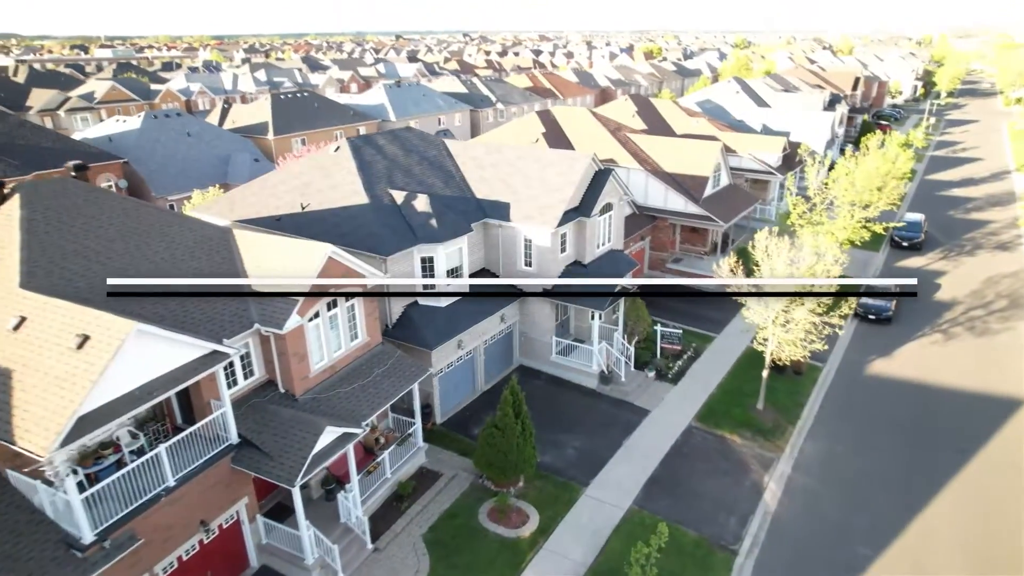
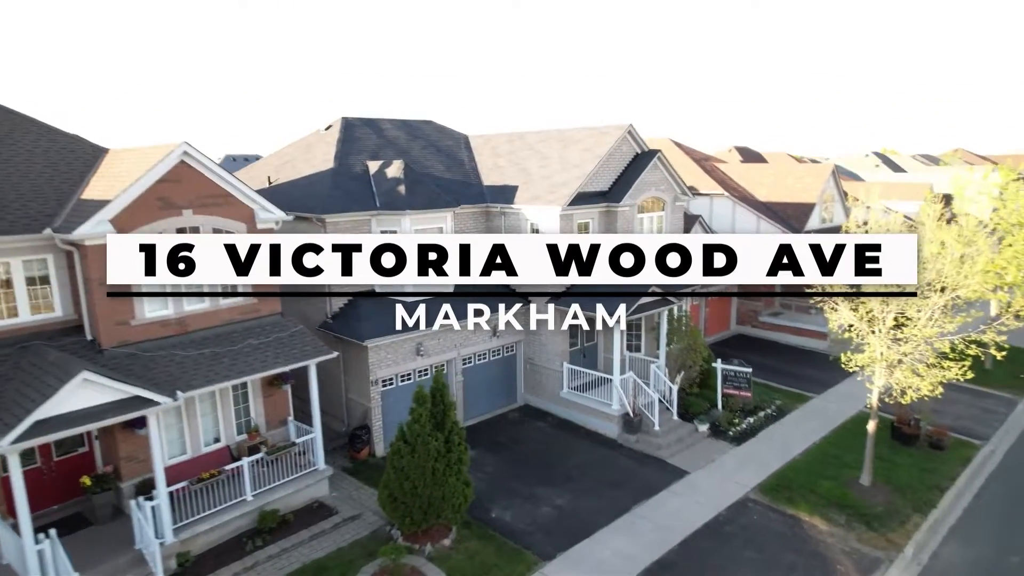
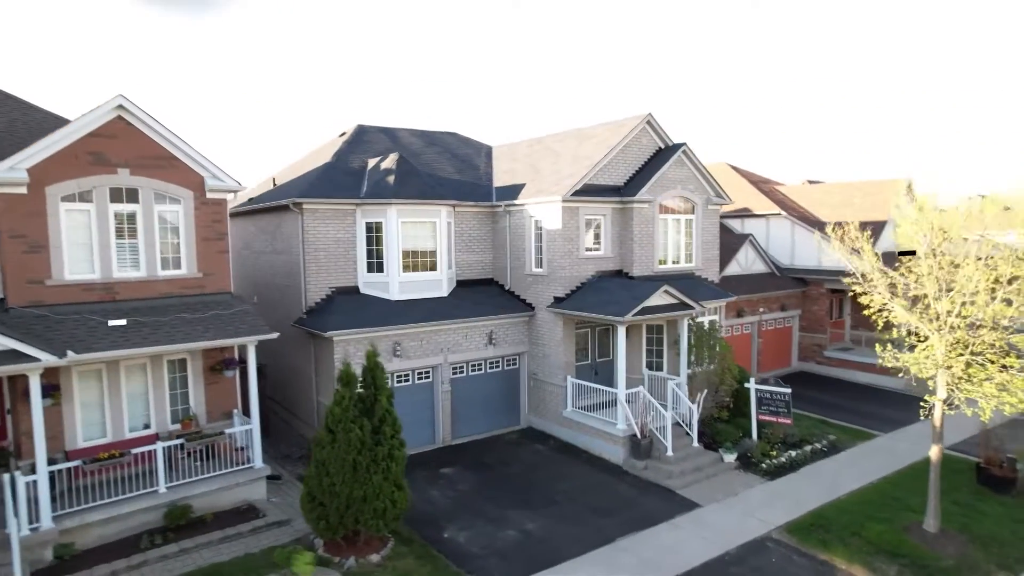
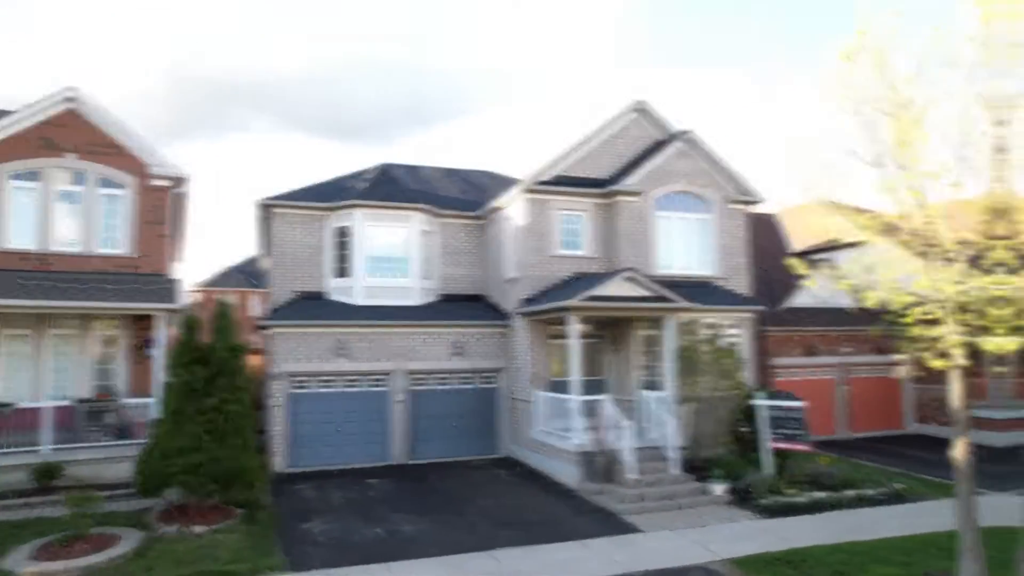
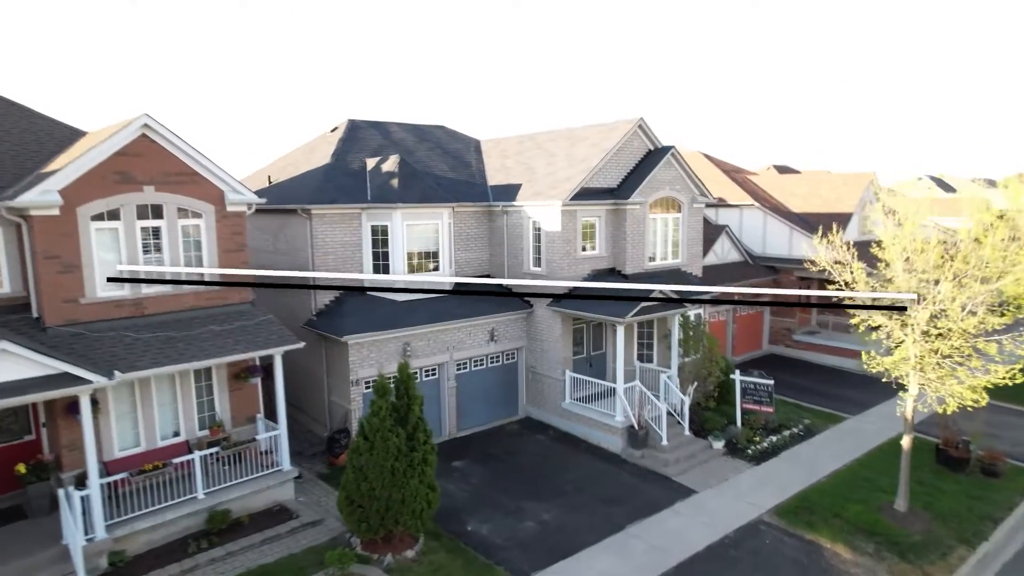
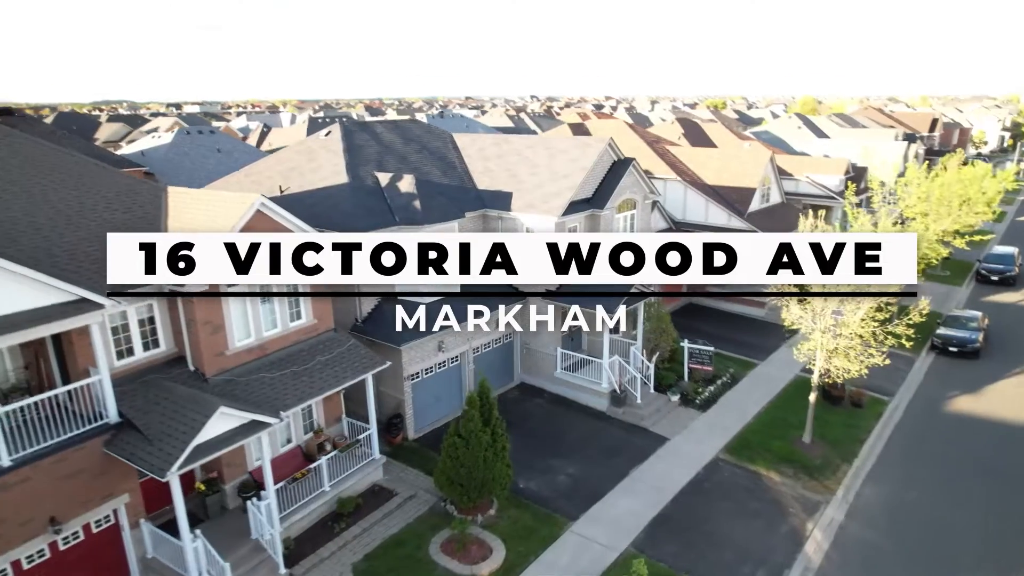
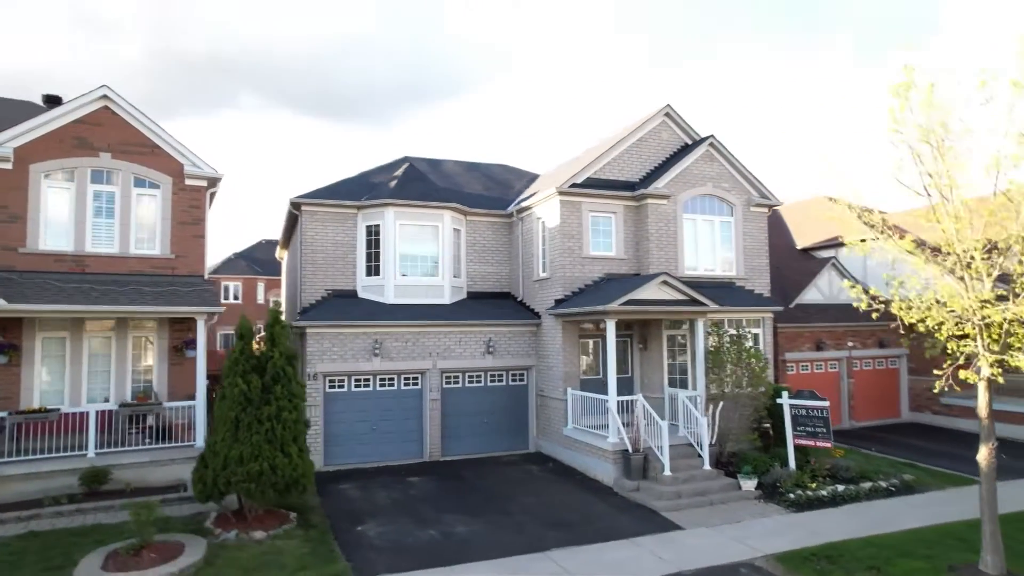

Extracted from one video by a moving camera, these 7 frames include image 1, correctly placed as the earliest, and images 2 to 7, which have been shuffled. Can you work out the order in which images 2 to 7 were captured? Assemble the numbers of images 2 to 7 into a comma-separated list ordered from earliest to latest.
6, 2, 5, 3, 7, 4
